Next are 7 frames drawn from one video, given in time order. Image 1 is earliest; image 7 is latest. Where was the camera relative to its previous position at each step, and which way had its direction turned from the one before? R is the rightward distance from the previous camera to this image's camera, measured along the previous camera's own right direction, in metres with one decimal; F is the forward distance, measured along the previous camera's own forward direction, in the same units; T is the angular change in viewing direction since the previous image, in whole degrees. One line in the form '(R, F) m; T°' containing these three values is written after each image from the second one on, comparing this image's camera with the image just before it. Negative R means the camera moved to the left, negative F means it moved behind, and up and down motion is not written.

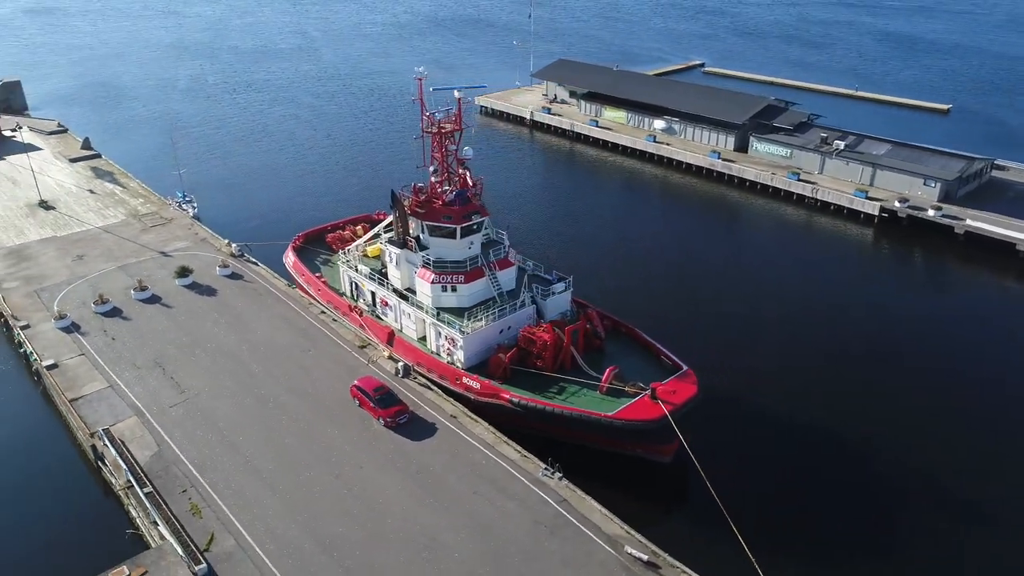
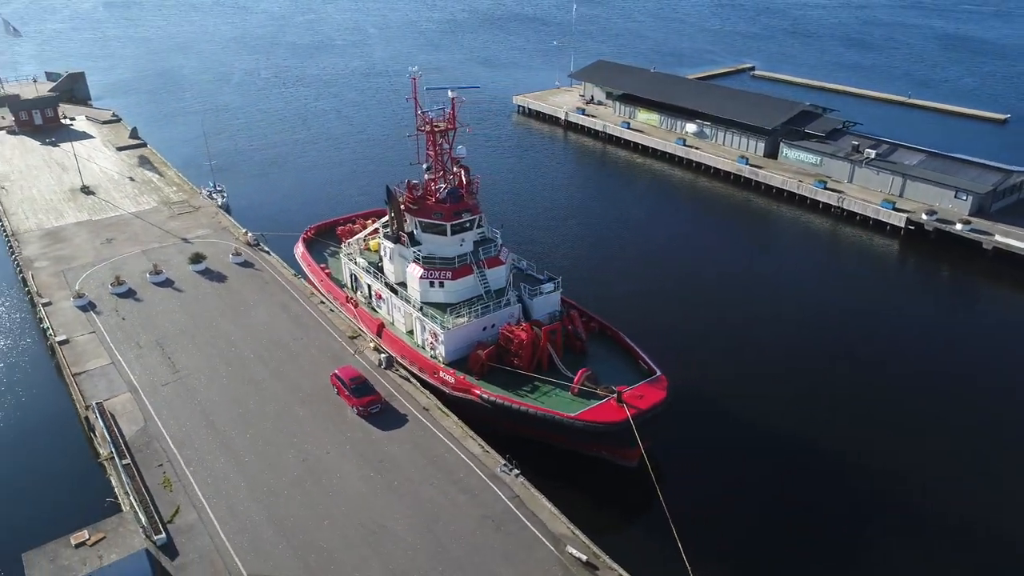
(+3.0, -0.3) m; -5°
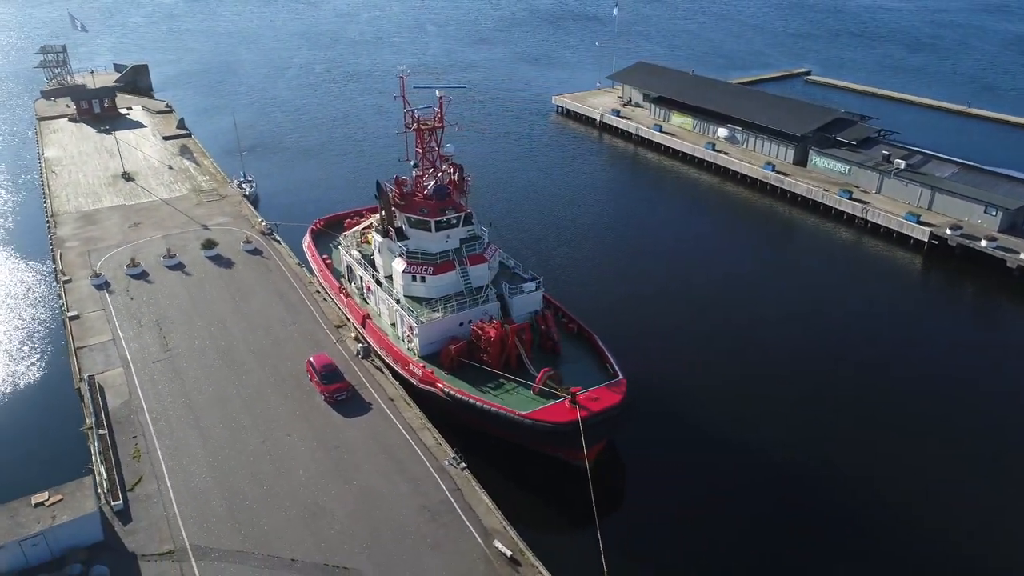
(+3.6, -0.2) m; -5°
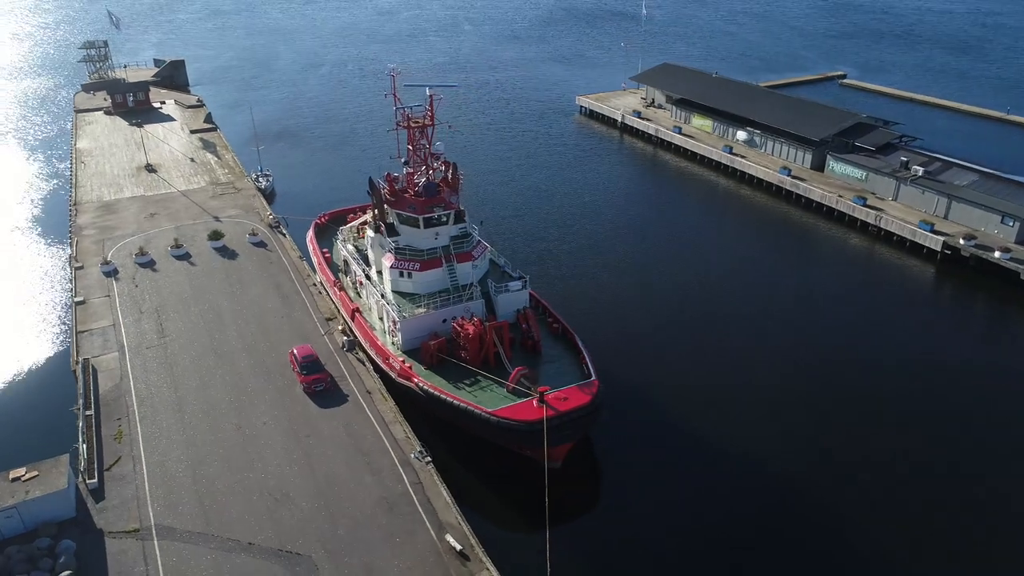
(+2.4, -0.1) m; -3°
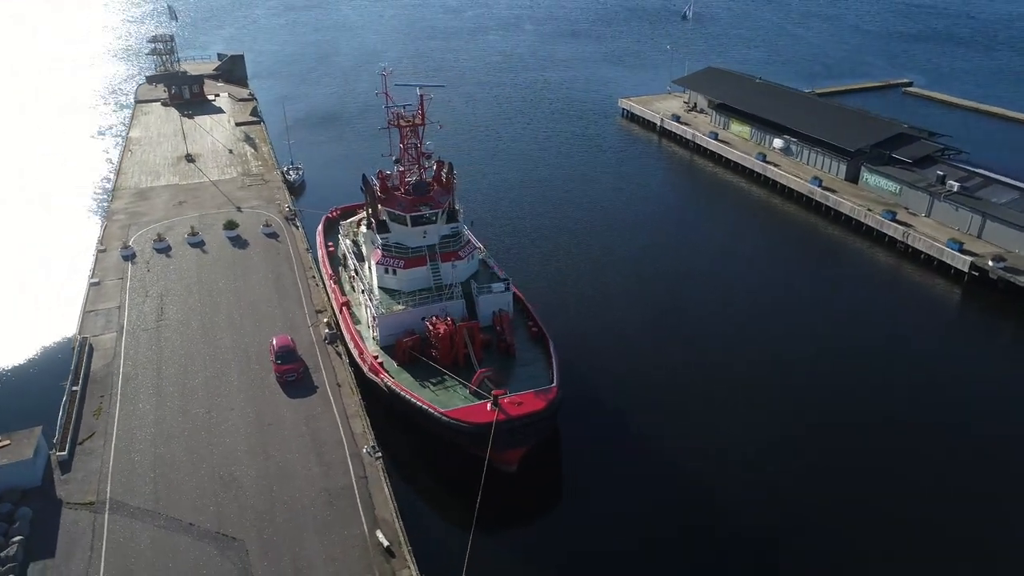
(+3.8, +0.2) m; -6°
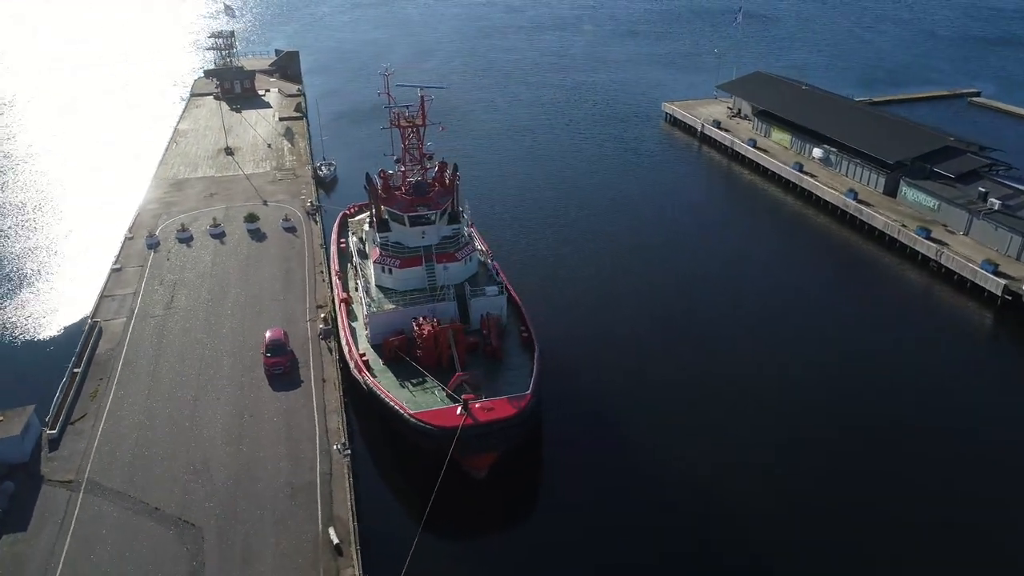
(+3.0, +0.3) m; -5°
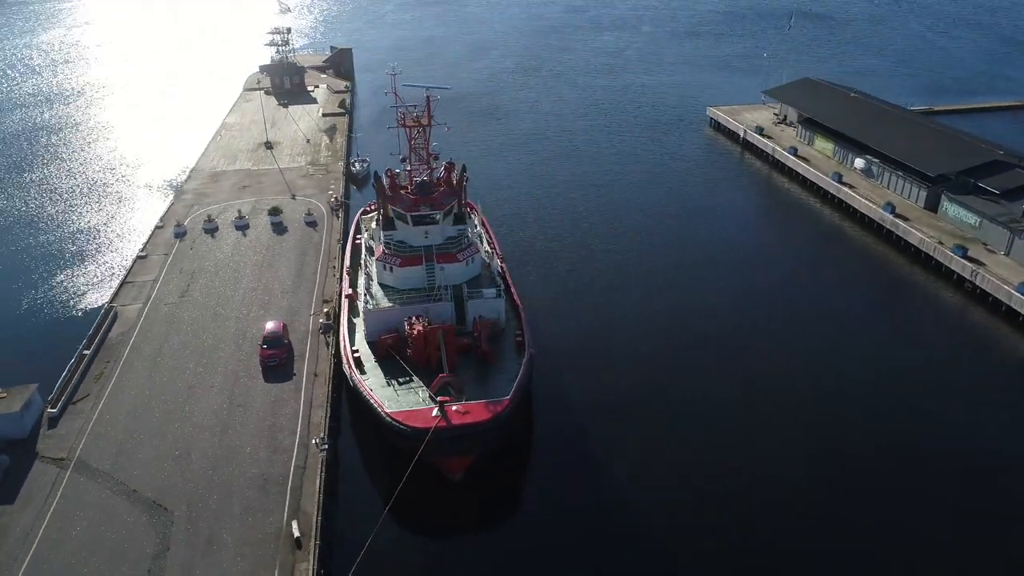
(+2.7, +0.3) m; -5°
